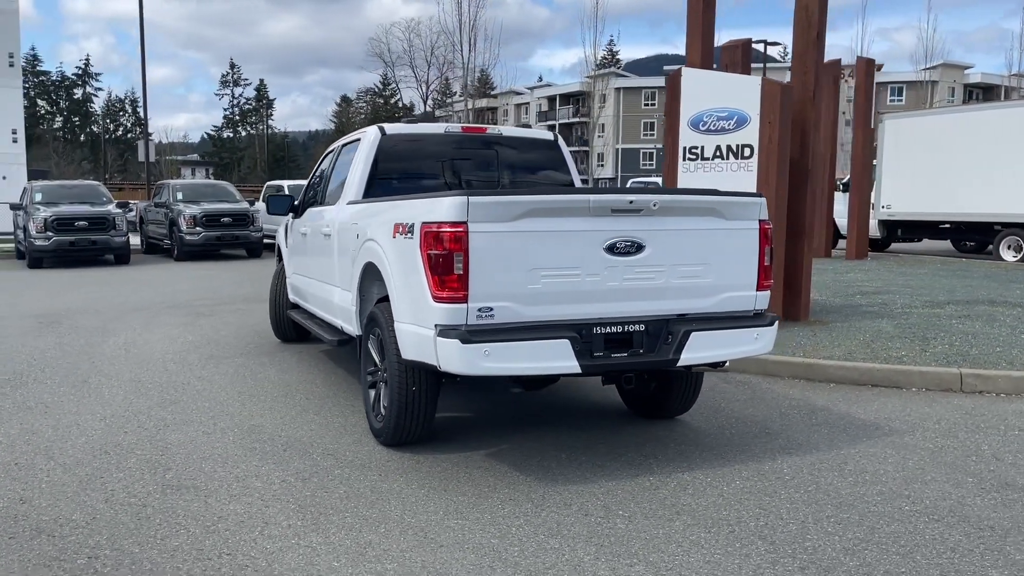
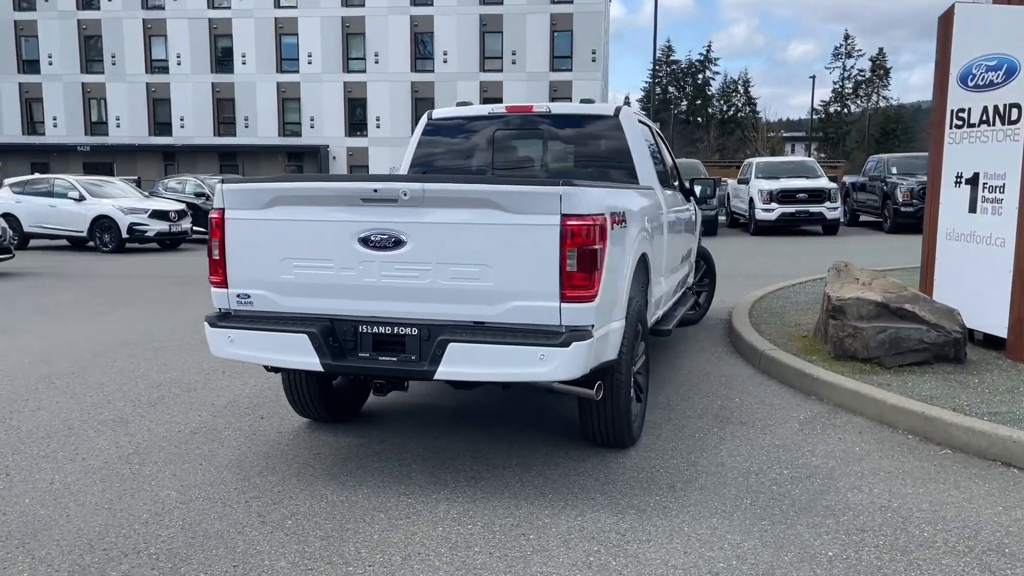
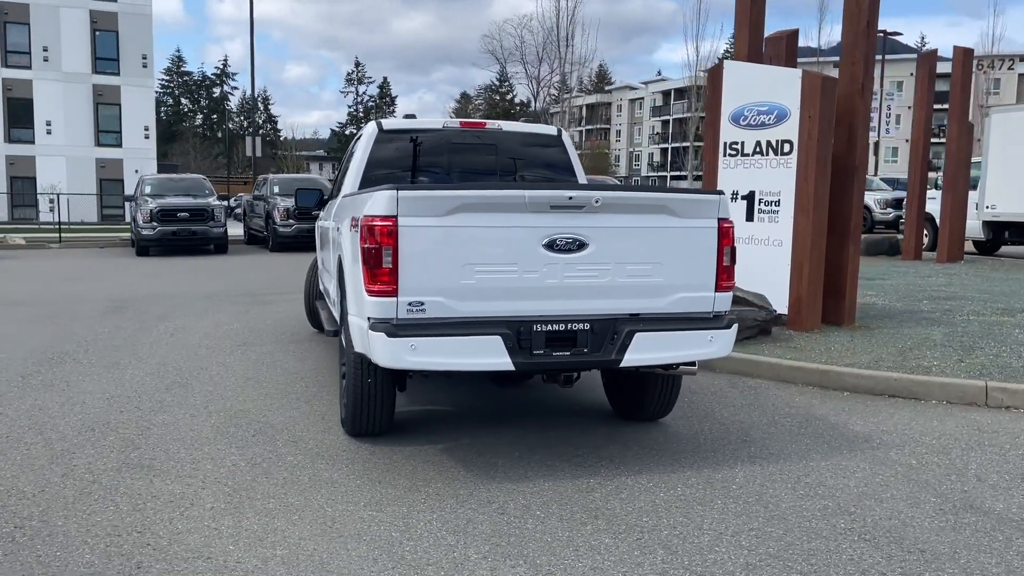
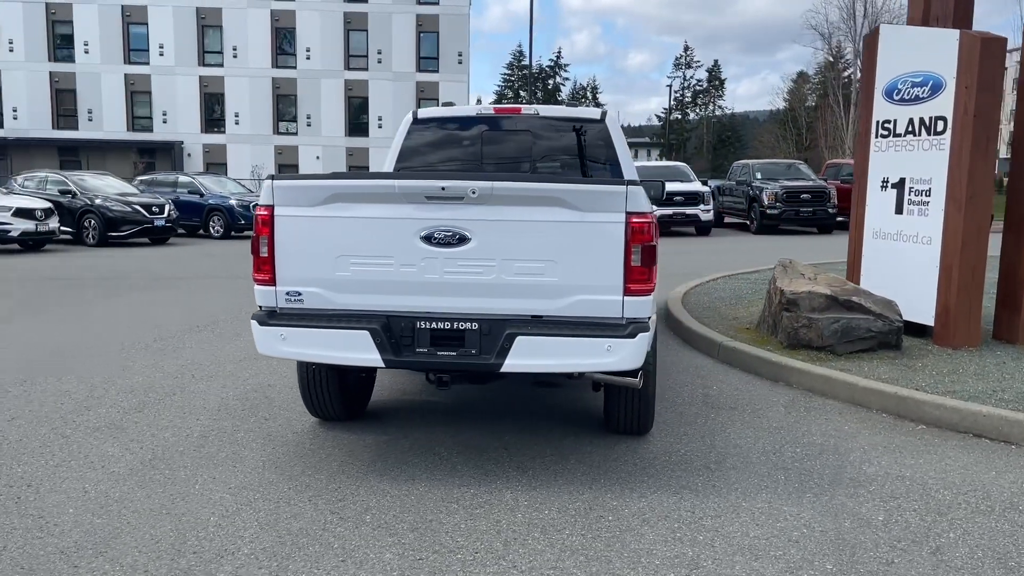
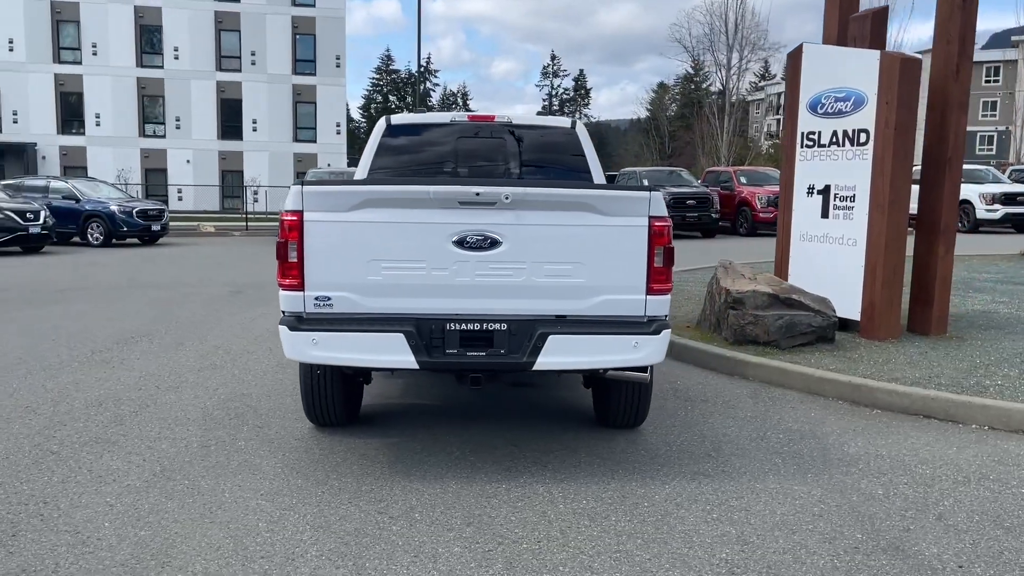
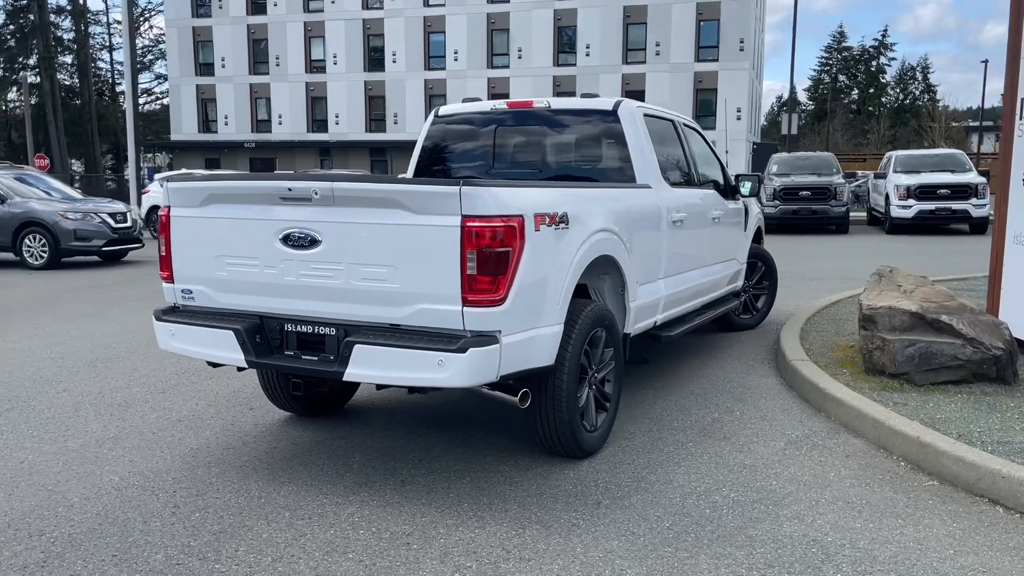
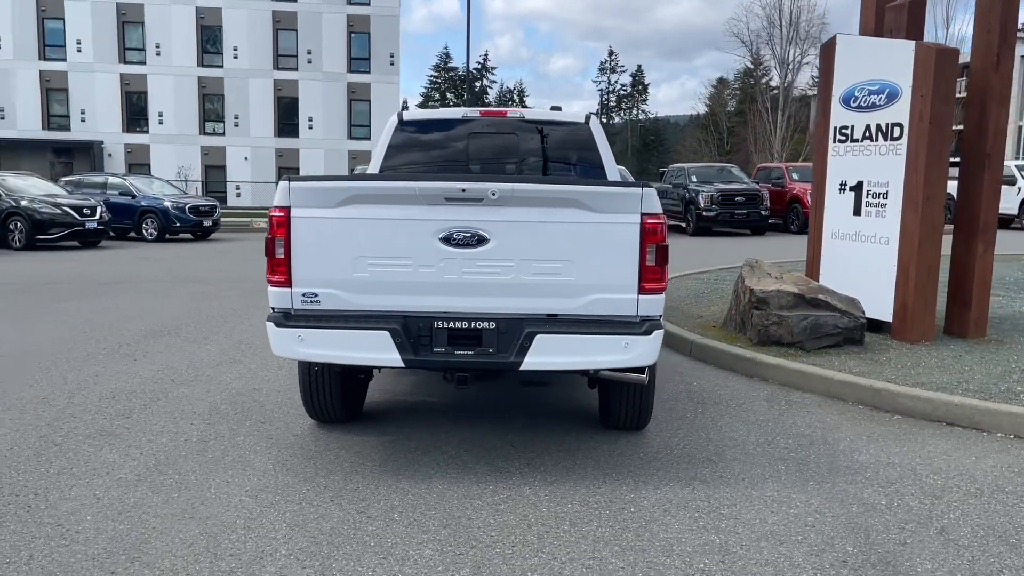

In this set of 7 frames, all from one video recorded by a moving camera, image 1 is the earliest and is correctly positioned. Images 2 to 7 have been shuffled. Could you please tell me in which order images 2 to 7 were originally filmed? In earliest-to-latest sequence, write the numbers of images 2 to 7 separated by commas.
3, 5, 7, 4, 2, 6
